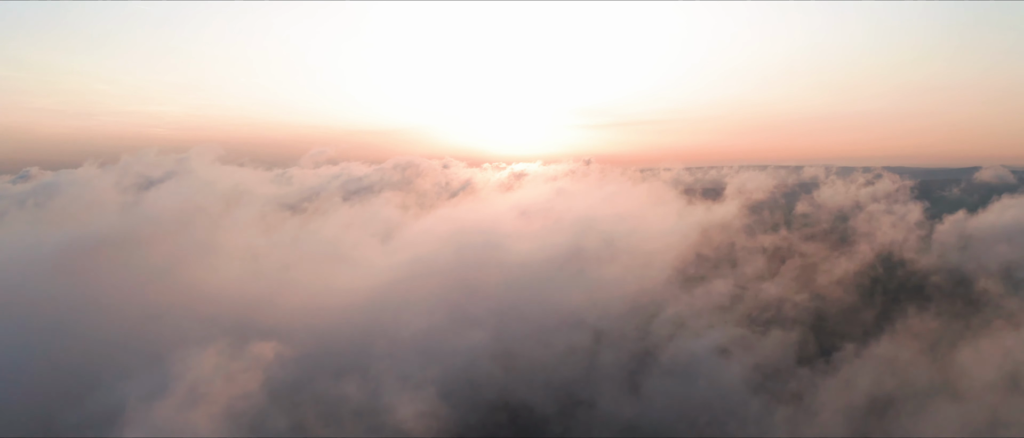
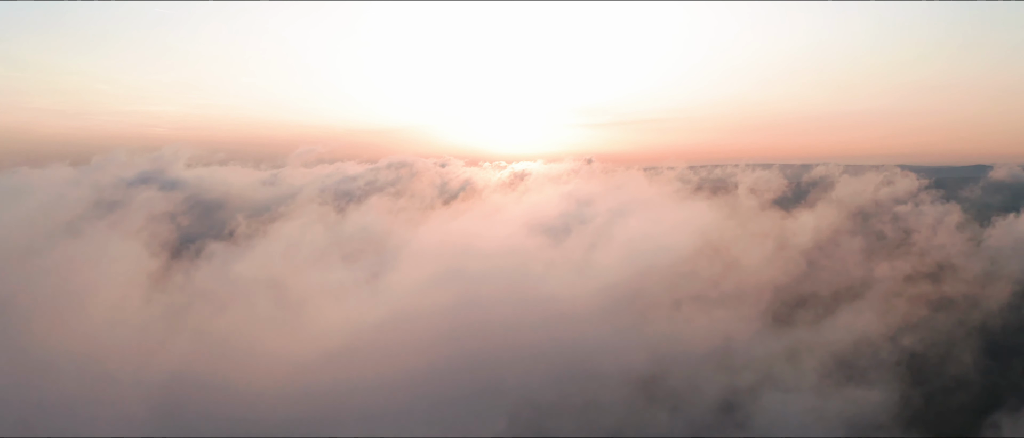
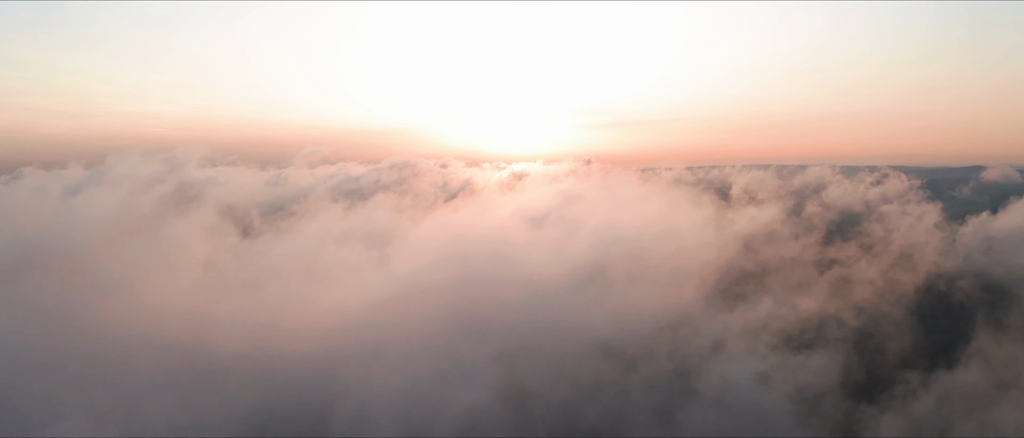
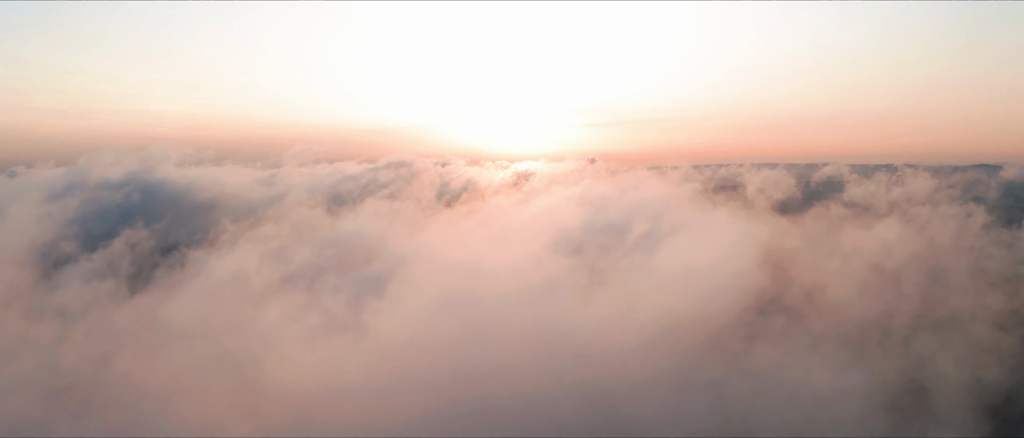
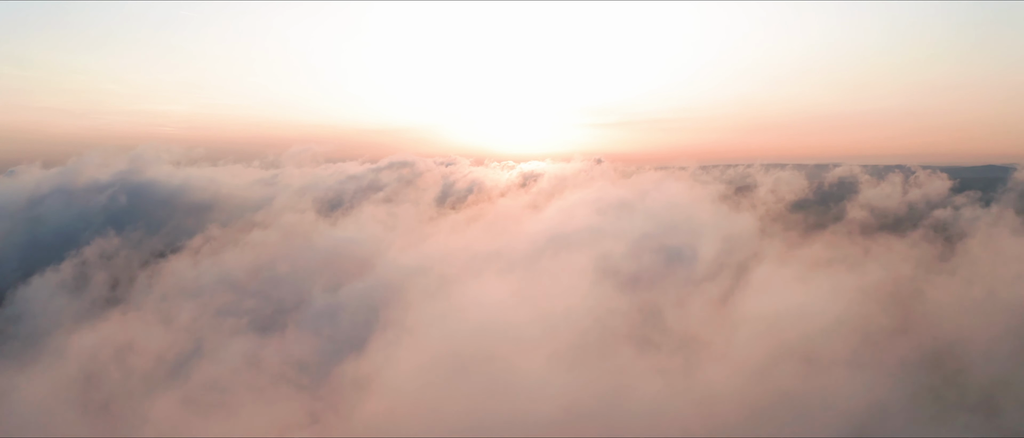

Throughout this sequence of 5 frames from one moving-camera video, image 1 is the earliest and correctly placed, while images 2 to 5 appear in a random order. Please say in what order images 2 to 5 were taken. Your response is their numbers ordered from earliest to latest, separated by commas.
3, 2, 4, 5
